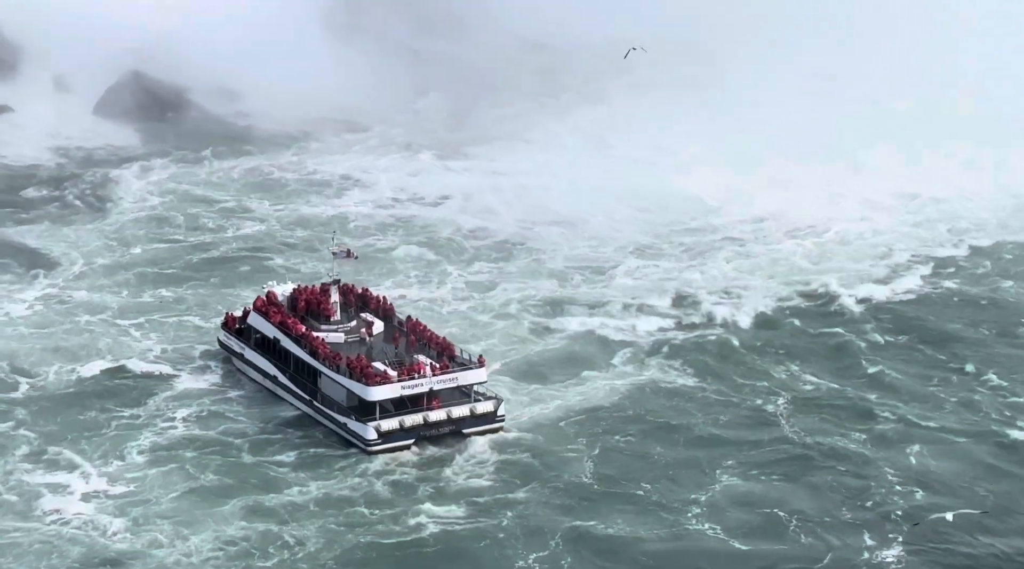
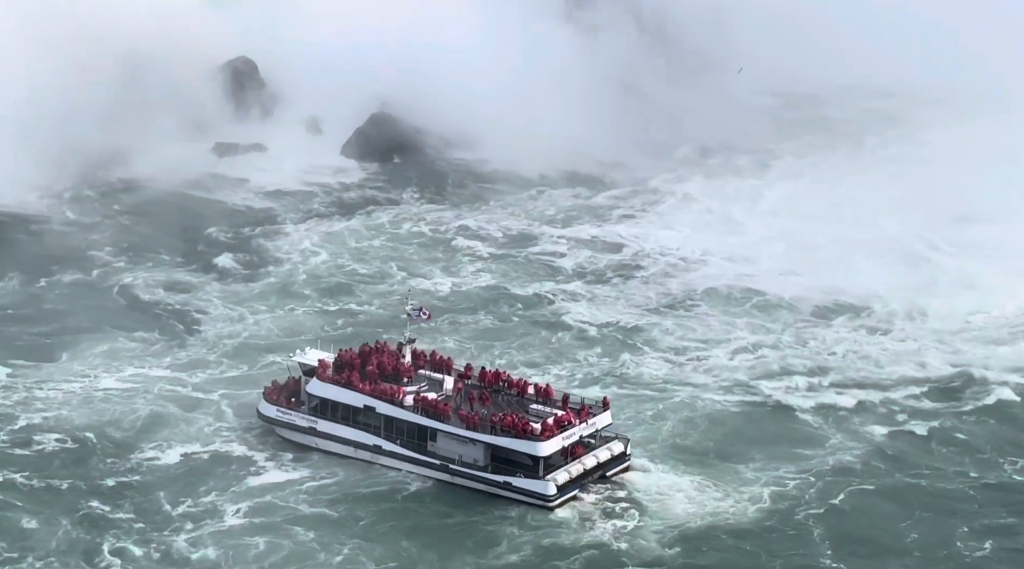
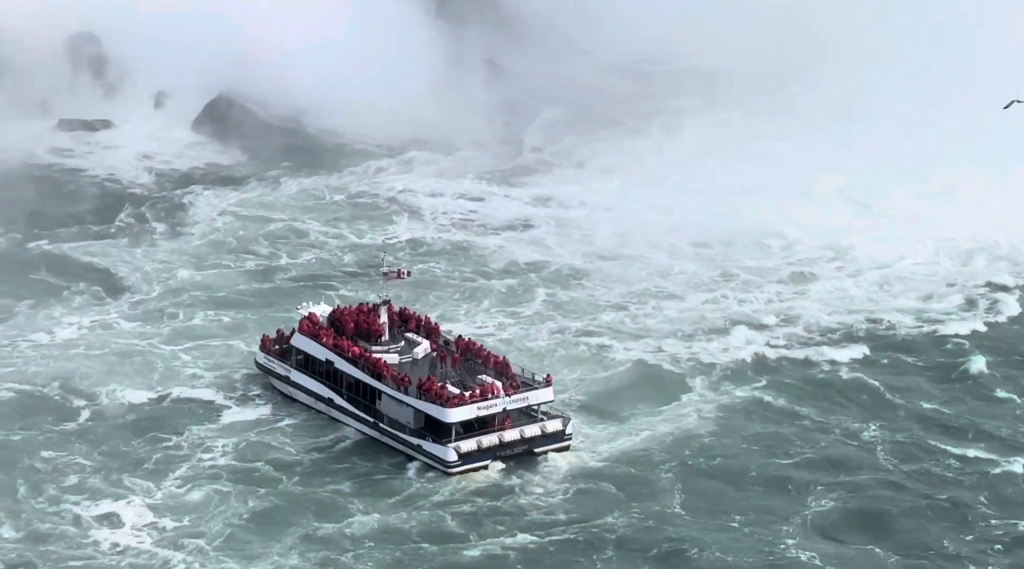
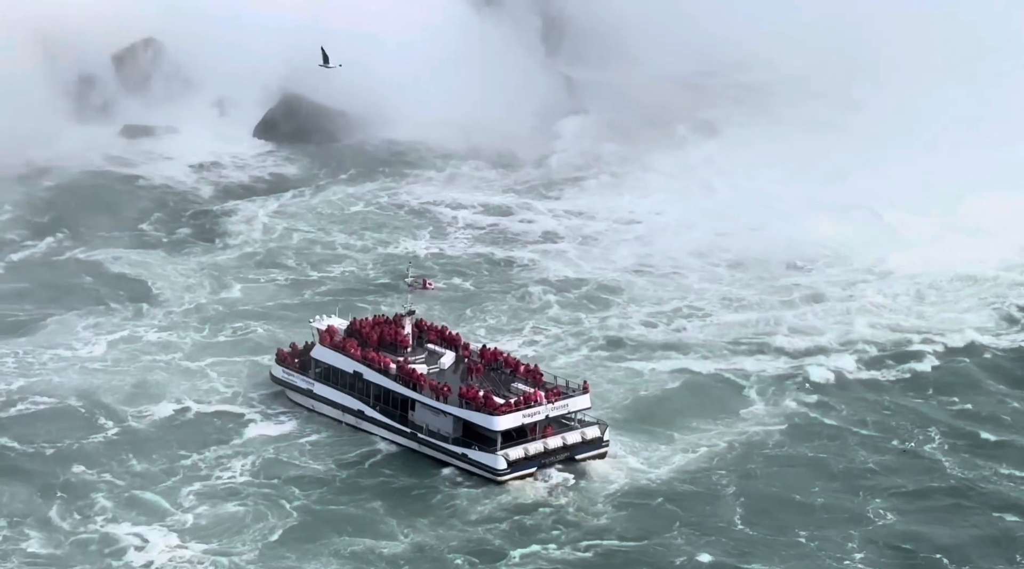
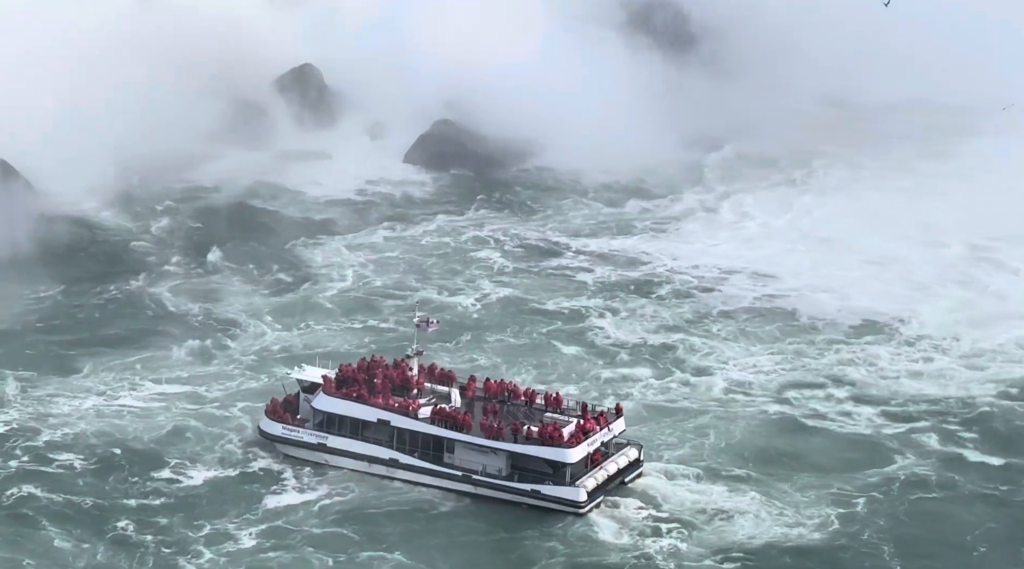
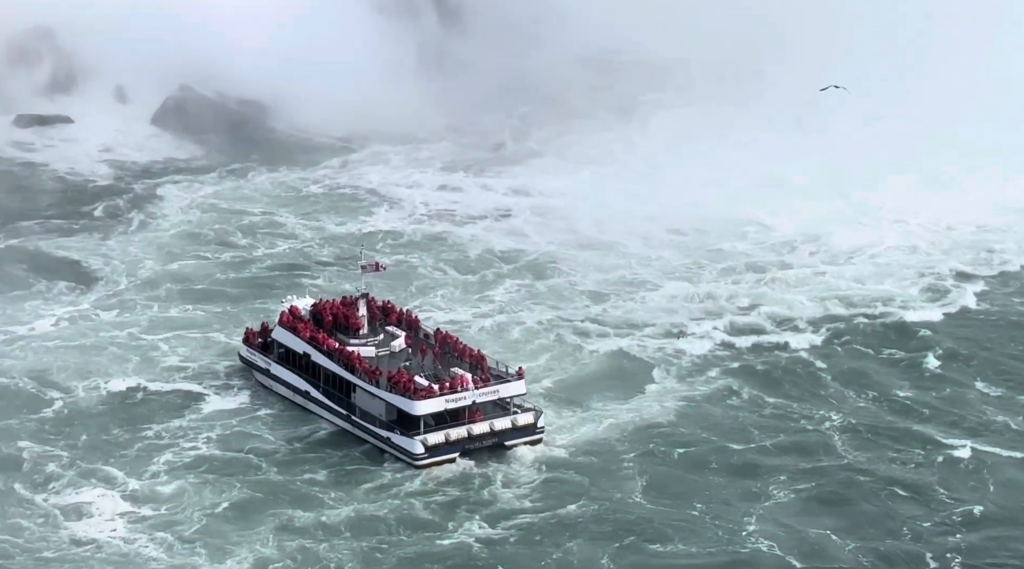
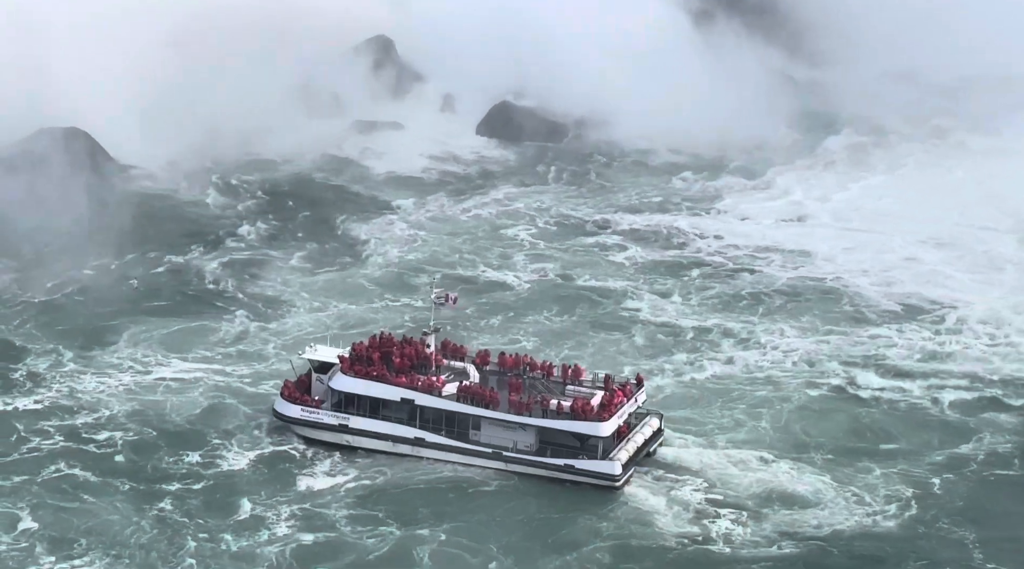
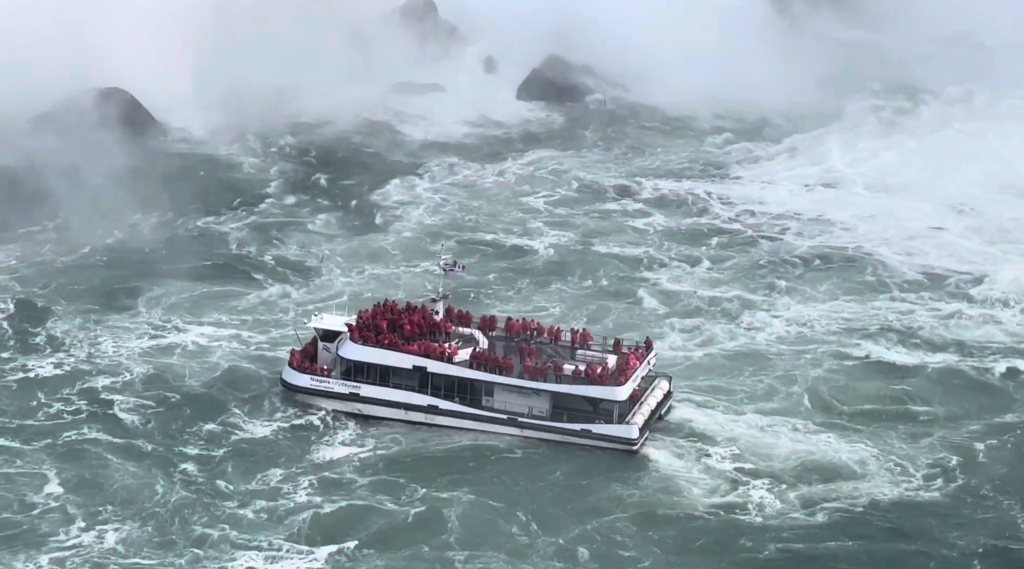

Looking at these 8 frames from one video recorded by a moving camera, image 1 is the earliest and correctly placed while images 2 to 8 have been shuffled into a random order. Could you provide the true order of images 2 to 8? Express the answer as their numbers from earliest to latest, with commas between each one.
6, 3, 4, 2, 5, 7, 8
